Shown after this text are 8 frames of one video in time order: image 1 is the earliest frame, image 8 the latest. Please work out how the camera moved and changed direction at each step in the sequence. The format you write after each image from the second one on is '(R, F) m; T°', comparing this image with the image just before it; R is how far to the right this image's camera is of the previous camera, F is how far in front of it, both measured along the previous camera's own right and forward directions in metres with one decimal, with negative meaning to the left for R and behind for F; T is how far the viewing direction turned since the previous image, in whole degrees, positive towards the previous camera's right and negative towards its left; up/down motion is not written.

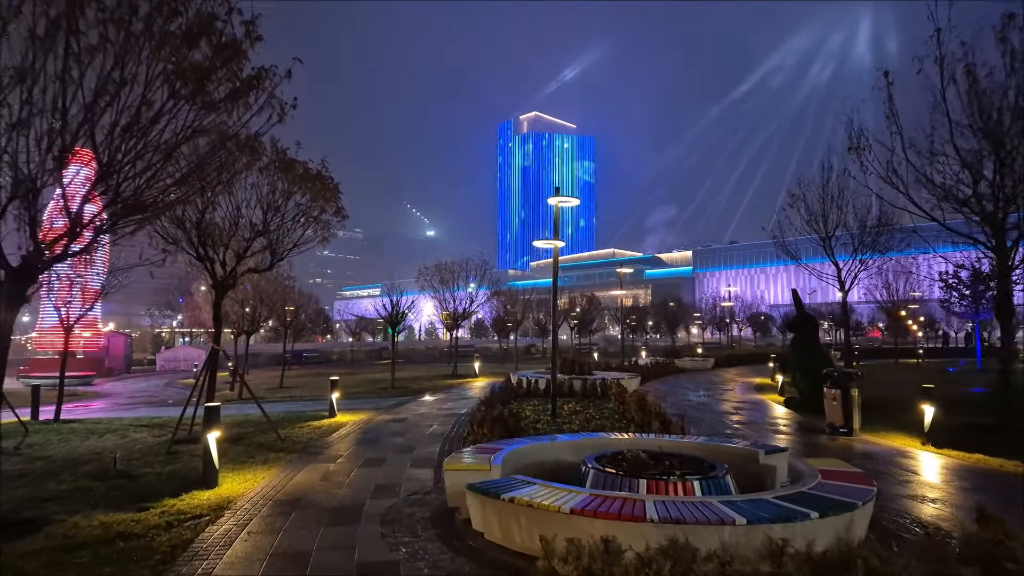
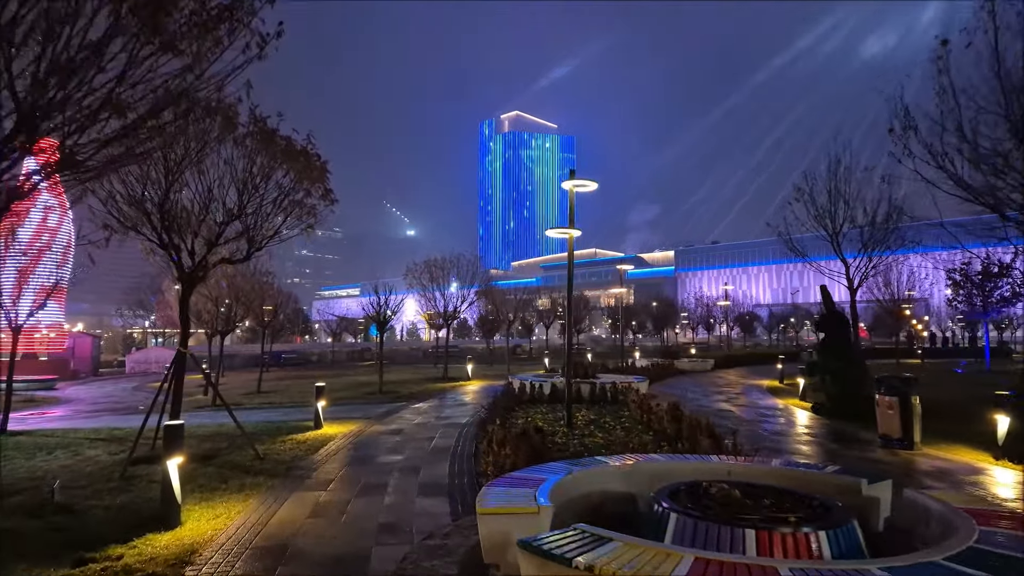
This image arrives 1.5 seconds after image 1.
(-0.6, +1.4) m; +2°
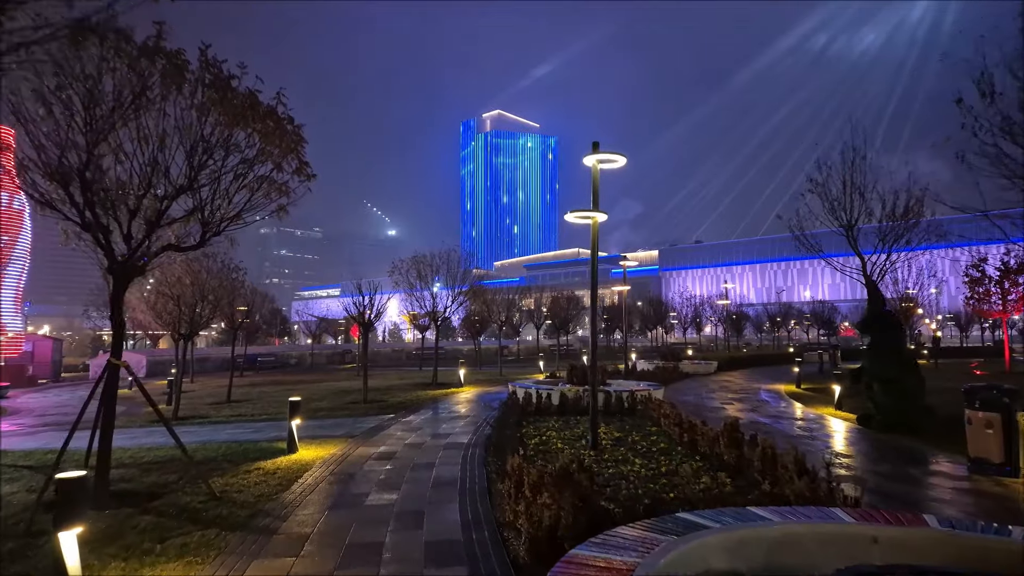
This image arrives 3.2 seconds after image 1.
(-0.5, +1.8) m; +2°
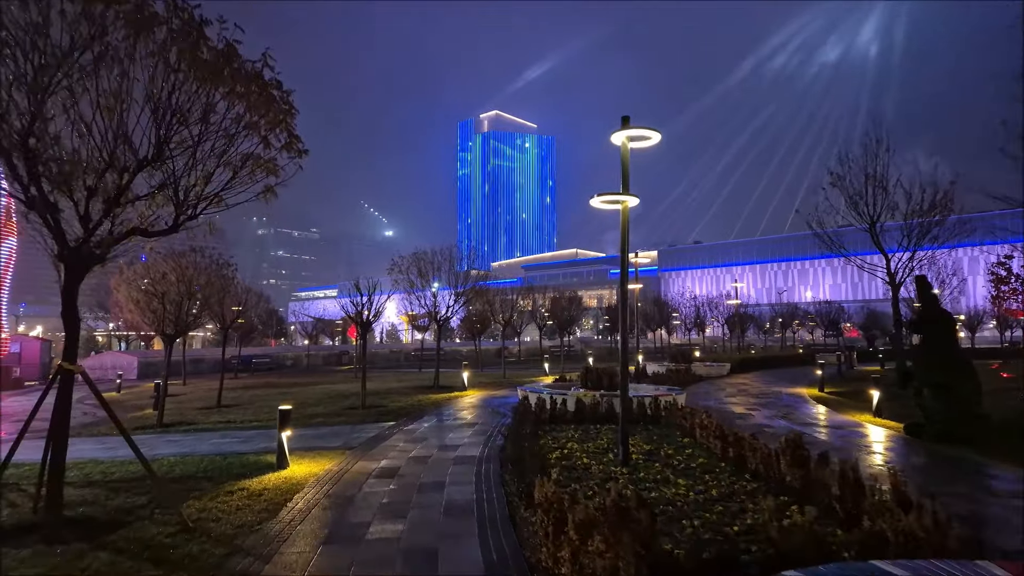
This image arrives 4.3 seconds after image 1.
(-0.3, +1.1) m; 0°
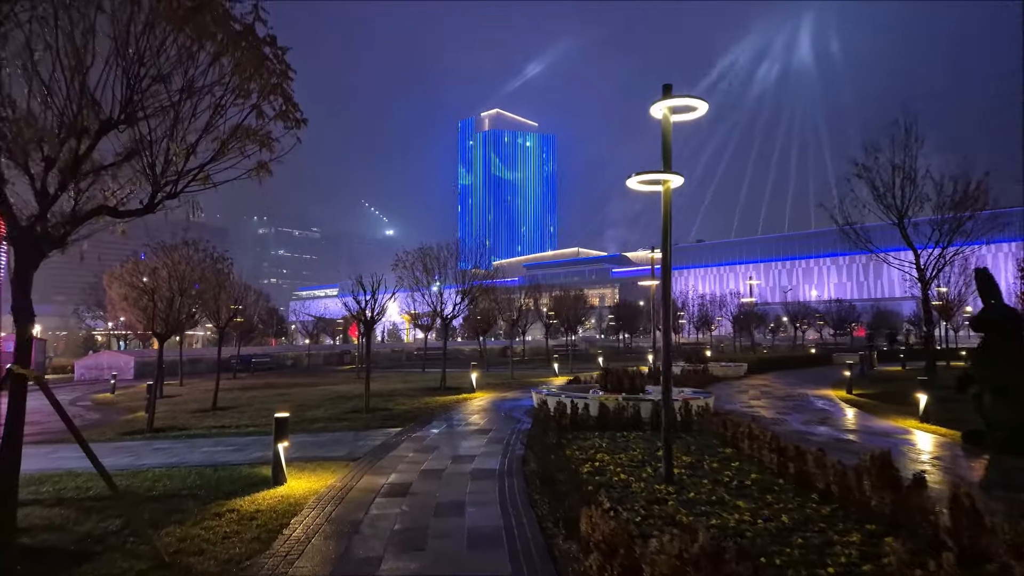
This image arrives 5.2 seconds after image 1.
(-0.3, +1.0) m; 0°
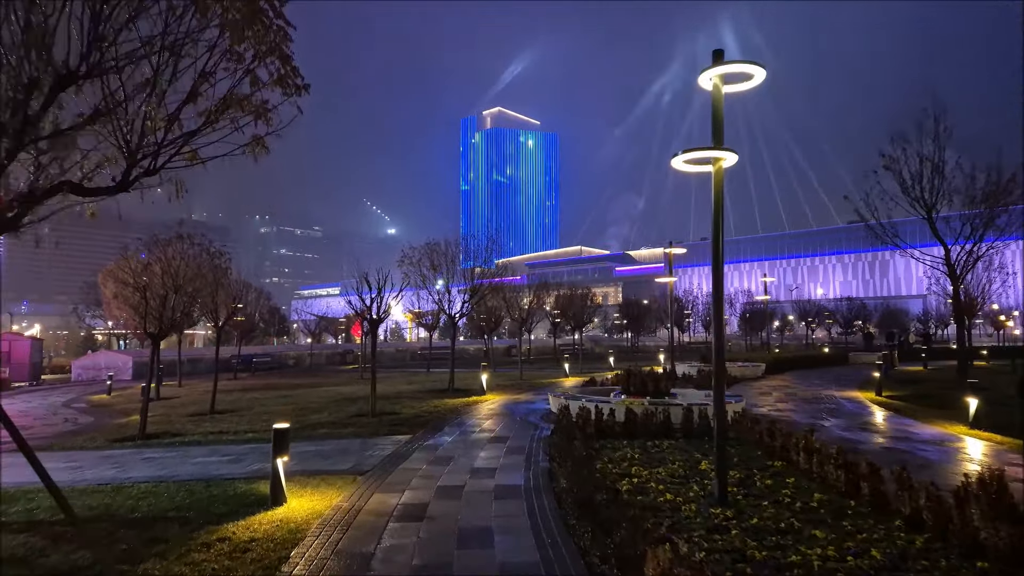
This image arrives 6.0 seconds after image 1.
(-0.3, +0.9) m; 0°
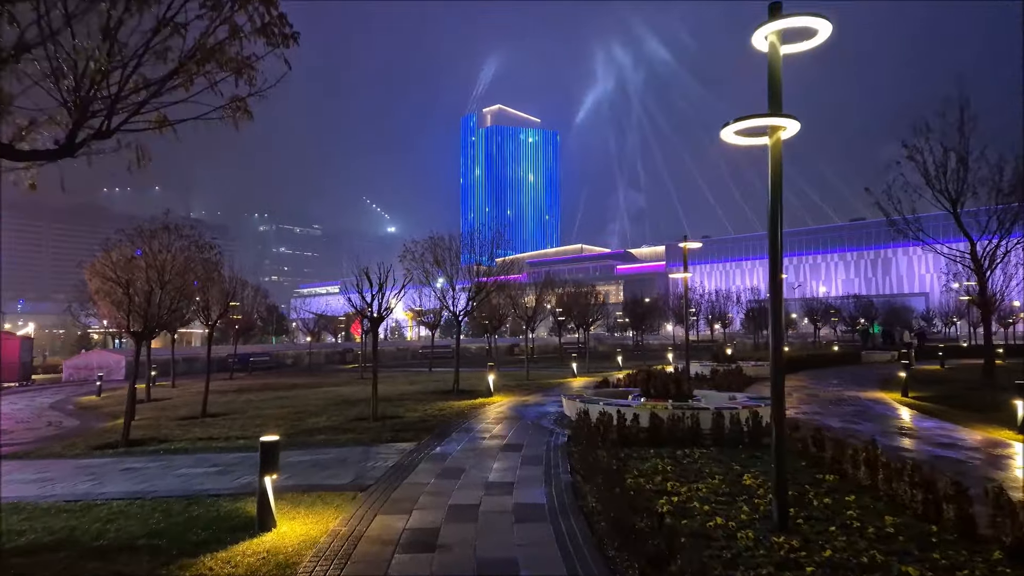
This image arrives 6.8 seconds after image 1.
(-0.2, +0.9) m; 0°
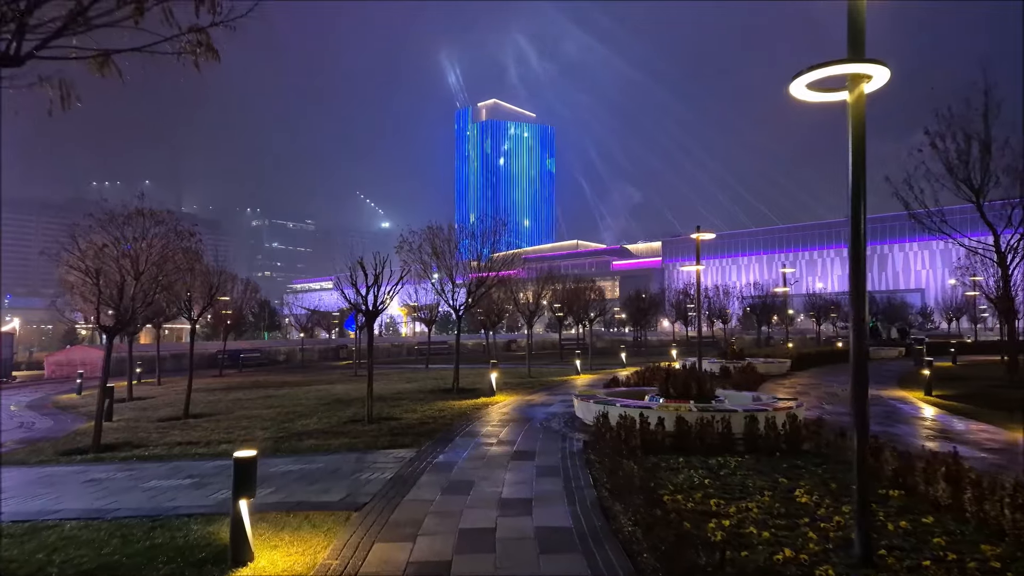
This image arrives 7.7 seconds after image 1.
(-0.3, +1.0) m; +1°
